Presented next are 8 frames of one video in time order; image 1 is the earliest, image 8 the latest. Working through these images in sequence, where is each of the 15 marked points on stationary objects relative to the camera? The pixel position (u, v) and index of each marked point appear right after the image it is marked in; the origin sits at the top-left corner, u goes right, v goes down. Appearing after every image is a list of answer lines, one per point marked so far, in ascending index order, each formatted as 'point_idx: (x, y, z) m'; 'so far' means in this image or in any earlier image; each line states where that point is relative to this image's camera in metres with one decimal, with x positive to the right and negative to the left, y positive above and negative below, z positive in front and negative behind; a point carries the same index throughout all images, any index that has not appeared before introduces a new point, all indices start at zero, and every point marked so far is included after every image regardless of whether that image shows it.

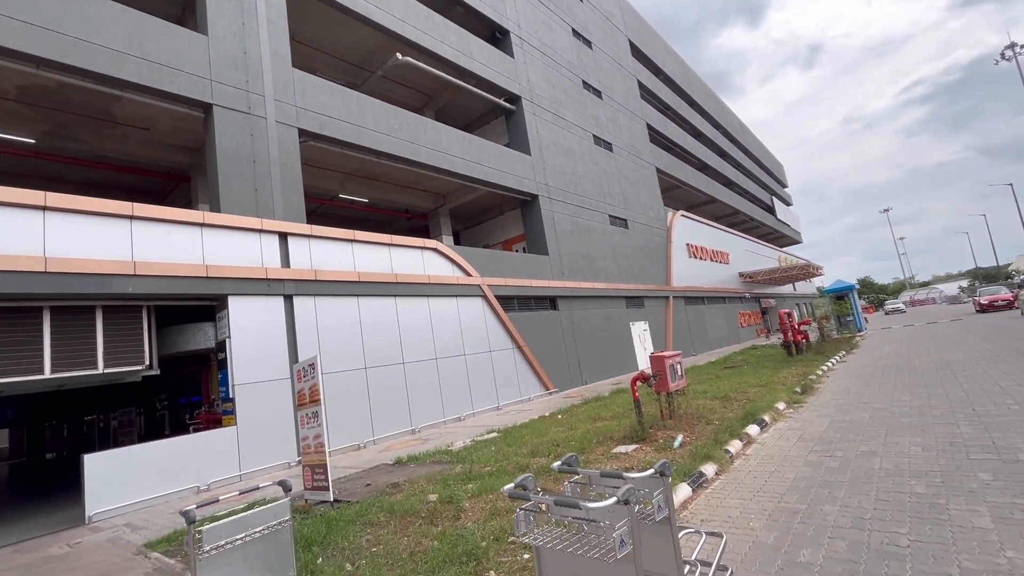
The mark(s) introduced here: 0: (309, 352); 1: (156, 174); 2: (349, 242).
0: (-4.8, -1.5, +11.3) m
1: (-10.5, +3.4, +14.0) m
2: (-4.4, +1.2, +12.8) m
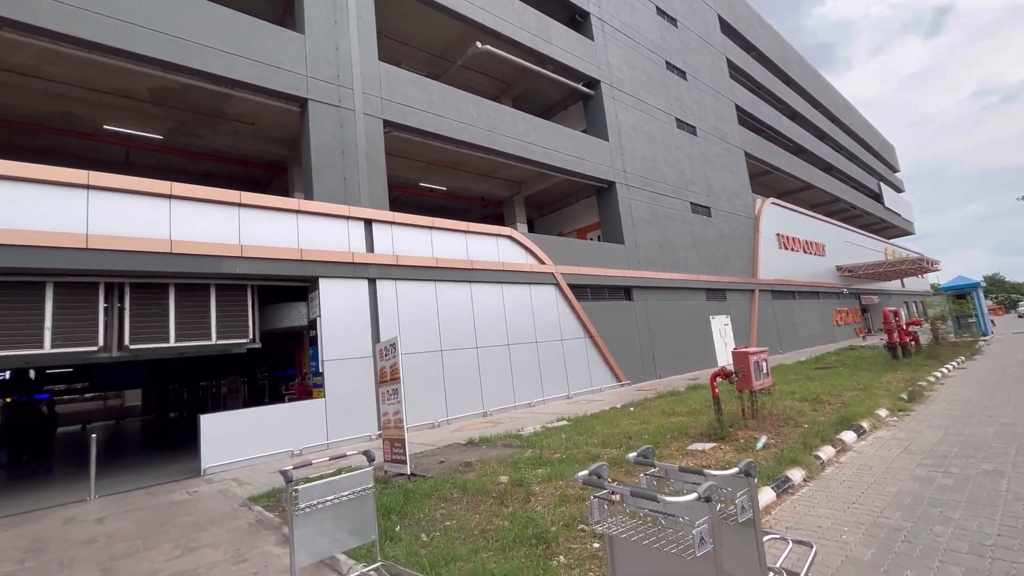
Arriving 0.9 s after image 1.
0: (-3.1, -1.1, +12.0) m
1: (-8.1, +4.0, +15.4) m
2: (-2.3, +1.6, +13.3) m
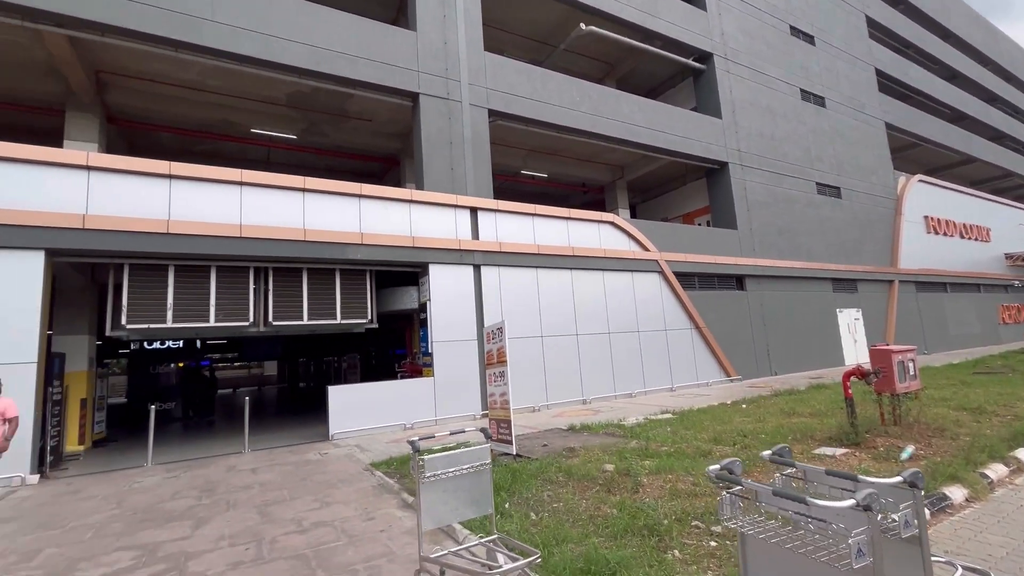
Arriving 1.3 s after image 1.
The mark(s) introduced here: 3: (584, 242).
0: (-0.5, -0.8, +12.3) m
1: (-4.7, +4.5, +16.5) m
2: (+0.5, +2.0, +13.4) m
3: (+2.2, +1.4, +14.2) m
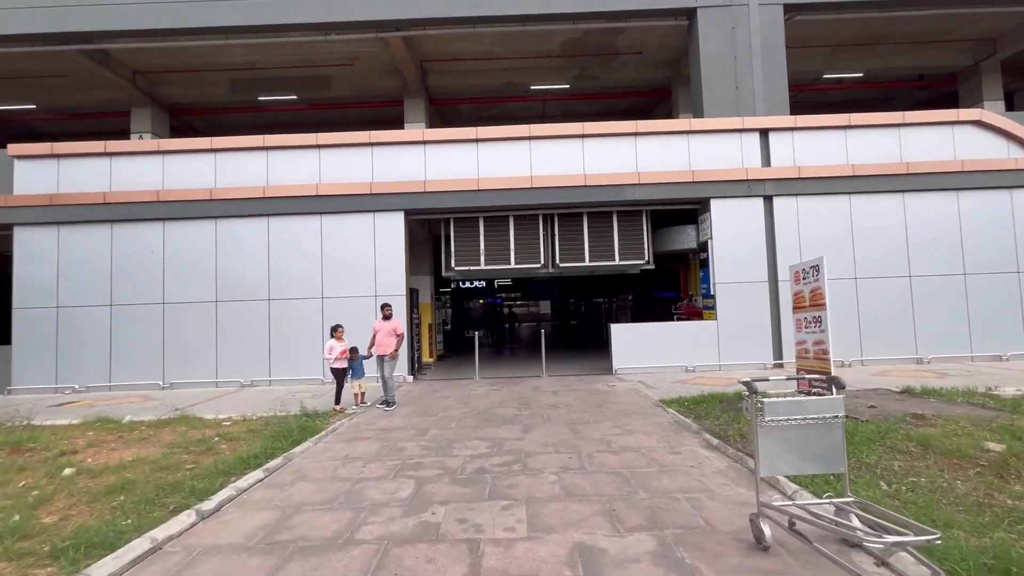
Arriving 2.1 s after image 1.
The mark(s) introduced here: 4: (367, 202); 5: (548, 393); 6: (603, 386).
0: (+6.2, +0.7, +10.7) m
1: (+4.4, +6.5, +15.9) m
2: (+7.5, +3.6, +10.8) m
3: (+9.3, +3.0, +10.7) m
4: (-3.3, +2.0, +10.9) m
5: (+0.7, -1.9, +8.7) m
6: (+1.8, -1.9, +9.3) m
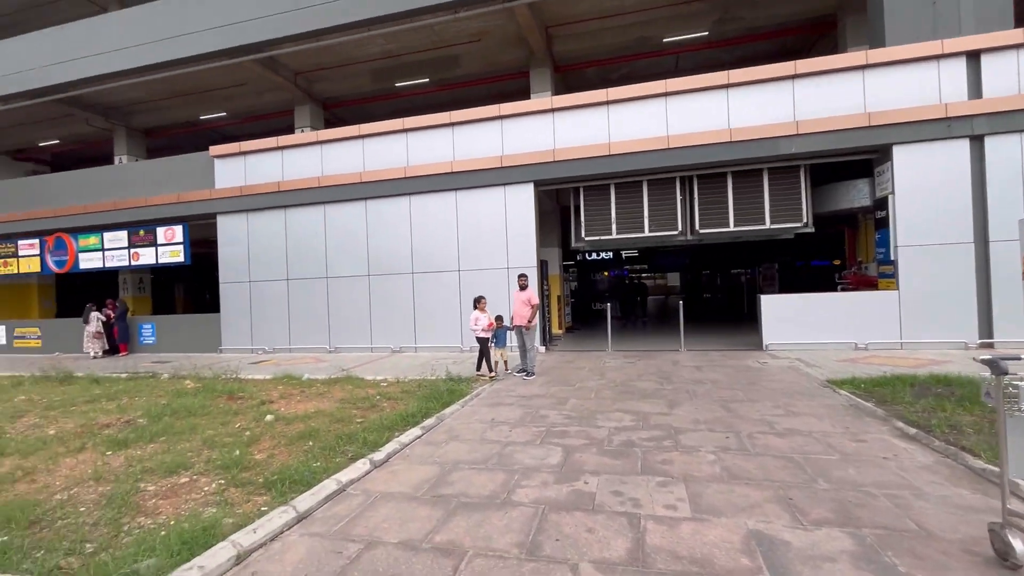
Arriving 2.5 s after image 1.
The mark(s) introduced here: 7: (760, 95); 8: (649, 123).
0: (+8.9, +1.4, +8.5) m
1: (+8.3, +7.4, +13.7) m
2: (+10.1, +4.3, +8.2) m
3: (+11.9, +3.8, +7.7) m
4: (-0.3, +2.6, +11.1) m
5: (+3.0, -1.4, +8.2) m
6: (+4.3, -1.3, +8.5) m
7: (+5.0, +3.9, +9.6) m
8: (+3.0, +3.6, +10.2) m
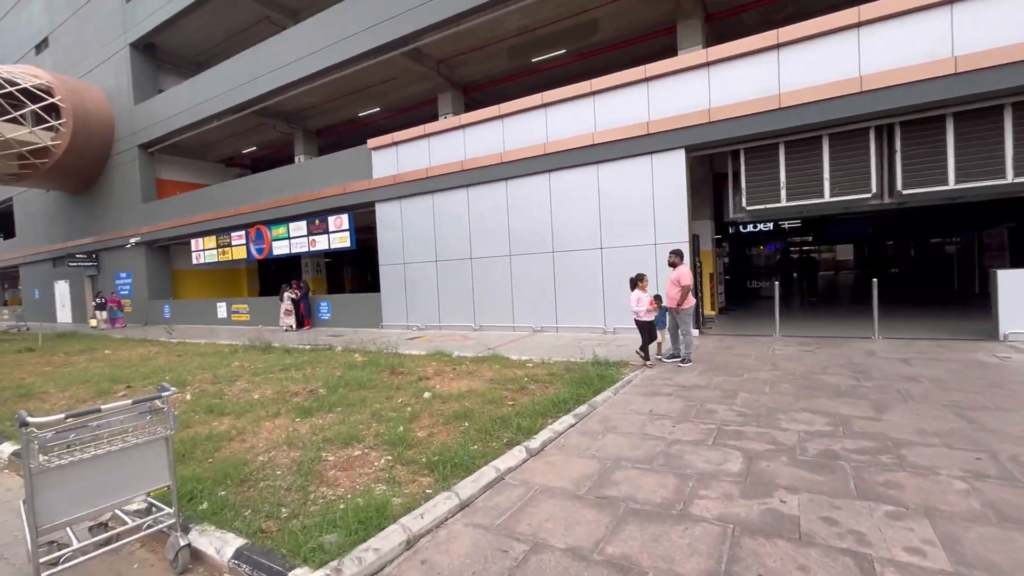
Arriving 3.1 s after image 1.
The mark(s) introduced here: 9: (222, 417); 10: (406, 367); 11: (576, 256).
0: (+11.0, +1.8, +5.3) m
1: (+11.8, +8.1, +10.1) m
2: (+12.0, +4.7, +4.5) m
3: (+13.6, +4.1, +3.5) m
4: (+2.8, +3.1, +10.2) m
5: (+5.3, -1.0, +6.7) m
6: (+6.6, -0.9, +6.6) m
7: (+7.5, +4.3, +7.3) m
8: (+5.7, +4.0, +8.5) m
9: (-3.3, -1.5, +5.4) m
10: (-1.8, -1.3, +7.8) m
11: (+1.5, +0.8, +11.3) m
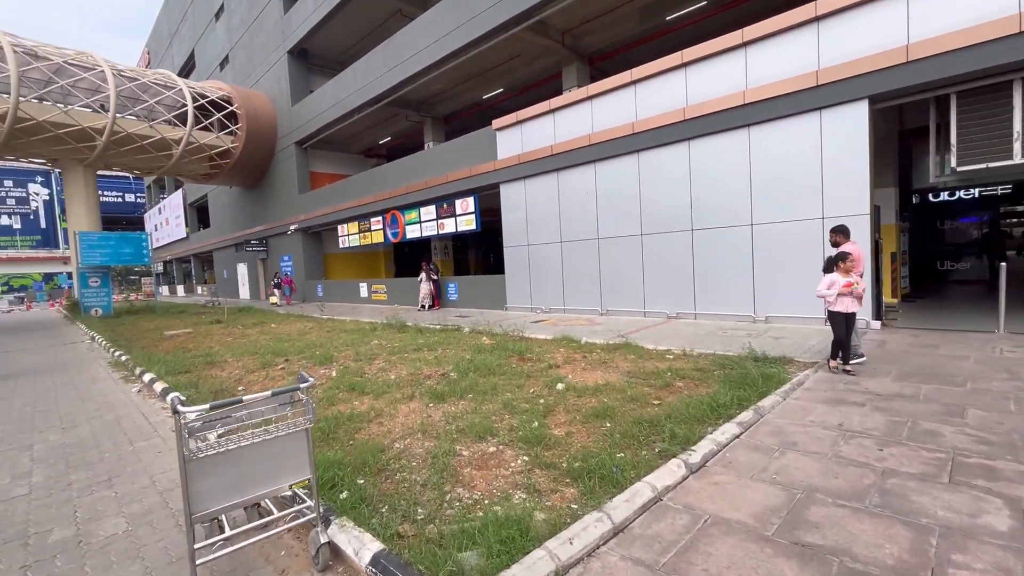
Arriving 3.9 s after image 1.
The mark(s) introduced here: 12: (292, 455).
0: (+12.1, +1.9, +1.8) m
1: (+14.1, +8.3, +6.1) m
2: (+12.9, +4.7, +0.7) m
3: (+14.2, +4.1, -0.6) m
4: (+5.4, +3.4, +8.6) m
5: (+6.9, -0.9, +4.6) m
6: (+8.2, -0.8, +4.3) m
7: (+9.2, +4.5, +4.5) m
8: (+7.8, +4.2, +6.1) m
9: (-1.8, -1.3, +5.6) m
10: (+0.3, -1.0, +7.5) m
11: (+4.4, +1.1, +10.0) m
12: (-1.2, -0.9, +2.5) m
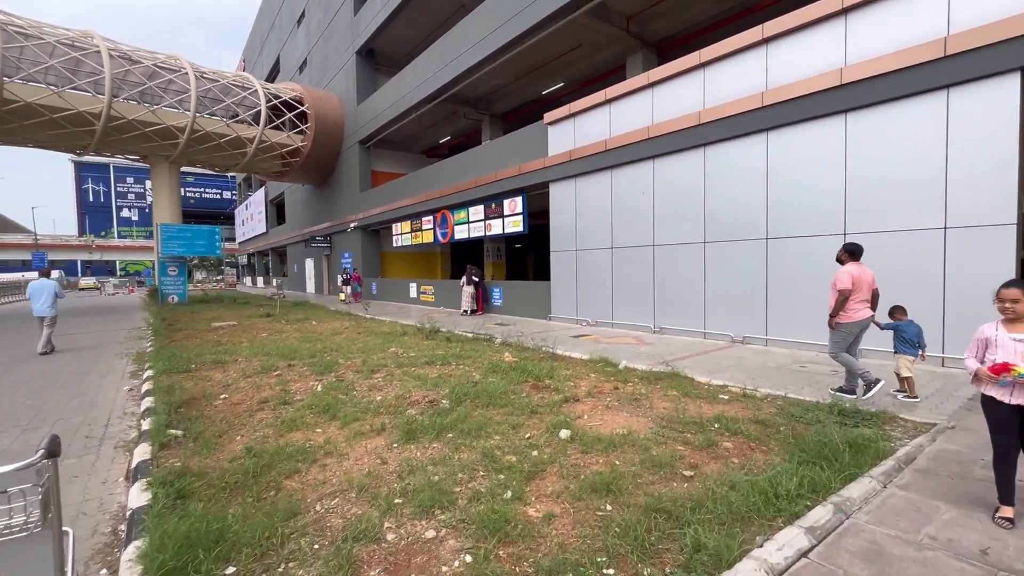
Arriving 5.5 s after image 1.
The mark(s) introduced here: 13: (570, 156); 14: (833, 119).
0: (+11.5, +1.2, -1.0) m
1: (+14.4, +7.5, +3.0) m
2: (+12.3, +4.0, -2.2) m
3: (+13.4, +3.3, -3.6) m
4: (+5.9, +3.0, +6.7) m
5: (+6.7, -1.3, +2.5) m
6: (+7.9, -1.3, +2.0) m
7: (+9.2, +3.9, +2.1) m
8: (+8.0, +3.7, +3.9) m
9: (-1.8, -1.3, +4.7) m
10: (+0.6, -1.2, +6.3) m
11: (+5.0, +0.7, +8.2) m
12: (-1.6, -0.9, +1.6) m
13: (+1.5, +3.5, +12.5) m
14: (+5.2, +2.8, +7.7) m
